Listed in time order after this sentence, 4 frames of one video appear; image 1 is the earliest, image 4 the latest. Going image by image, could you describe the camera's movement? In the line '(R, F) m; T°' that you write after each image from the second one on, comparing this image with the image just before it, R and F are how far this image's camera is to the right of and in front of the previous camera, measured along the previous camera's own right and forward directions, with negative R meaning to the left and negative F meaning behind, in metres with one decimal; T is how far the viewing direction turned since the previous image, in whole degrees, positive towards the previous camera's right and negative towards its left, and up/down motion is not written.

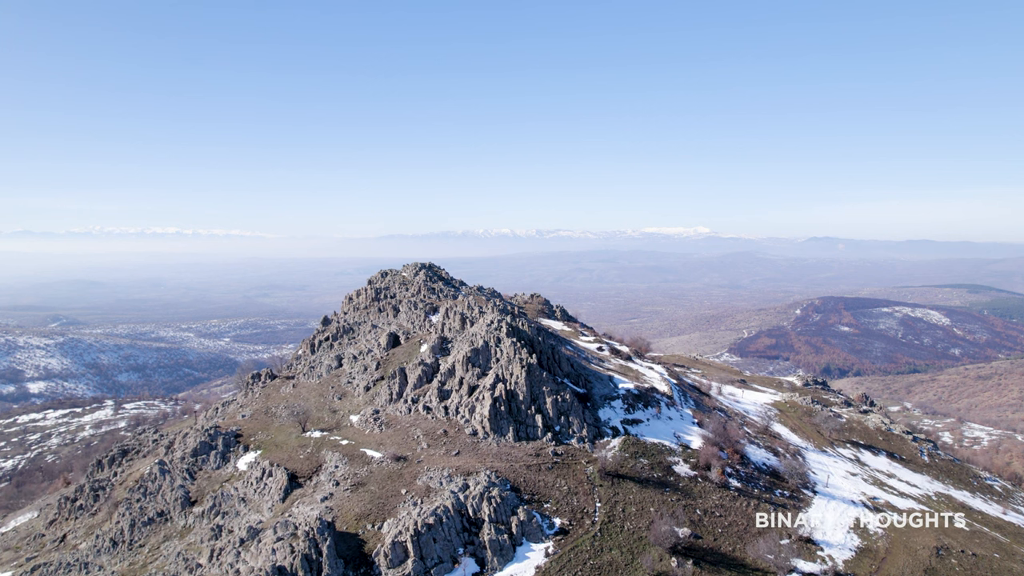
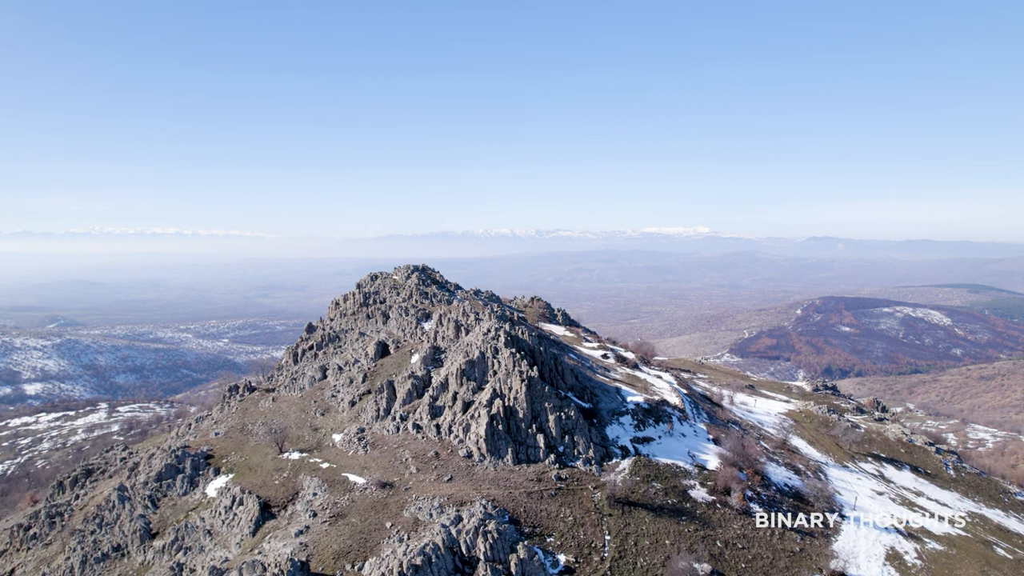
(+0.1, +4.6) m; 0°
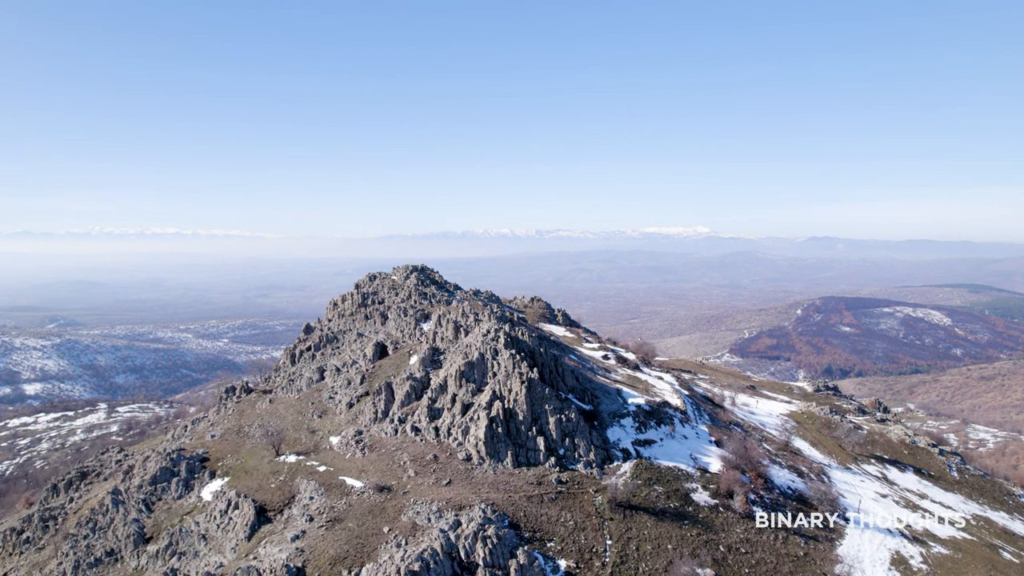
(0.0, +0.6) m; 0°
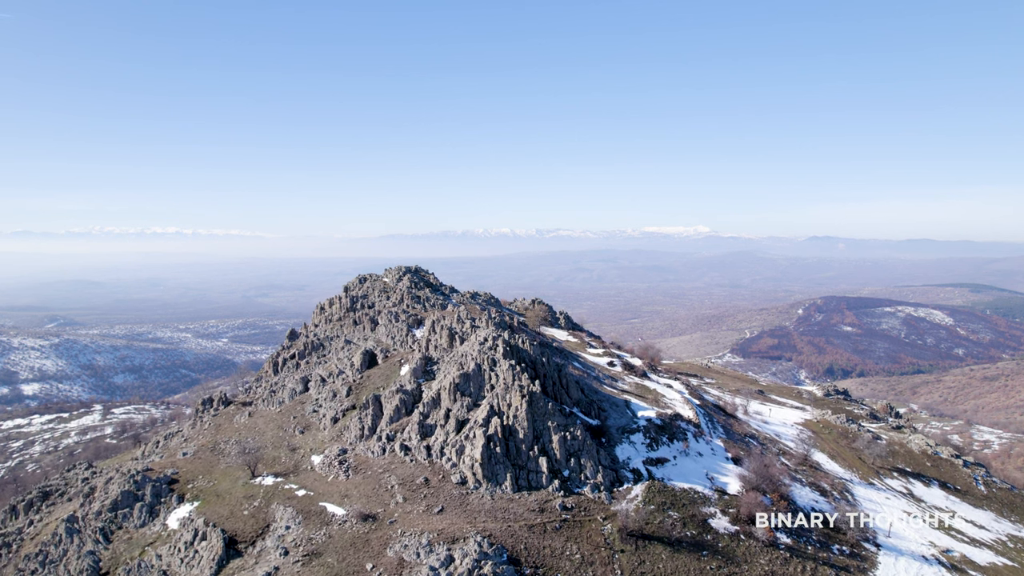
(+0.1, +4.1) m; 0°
